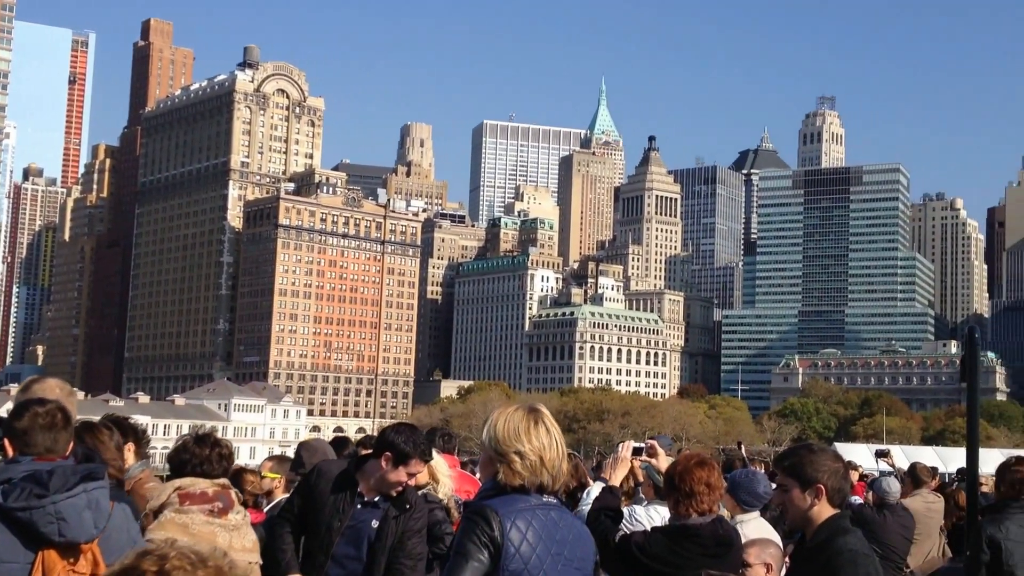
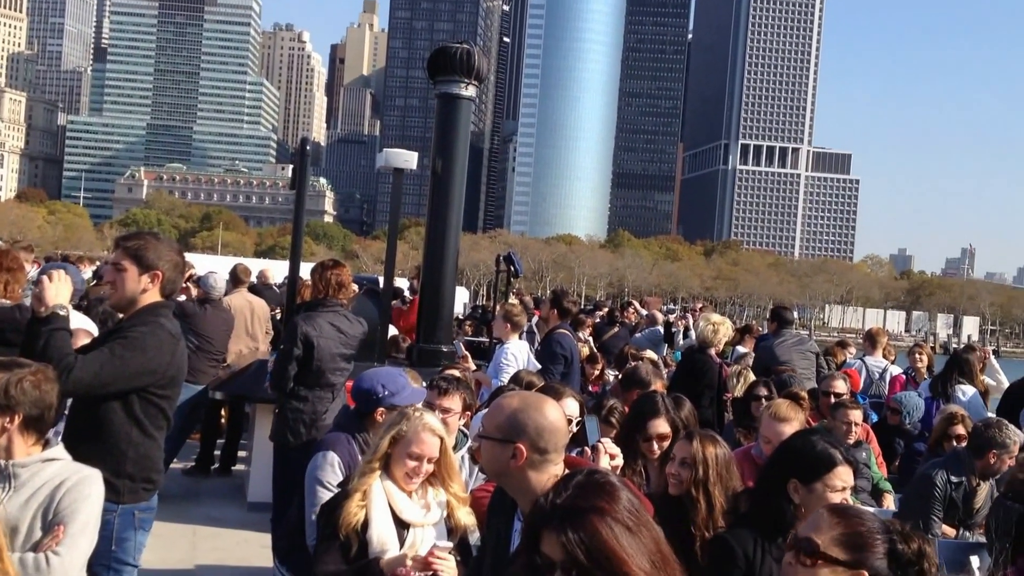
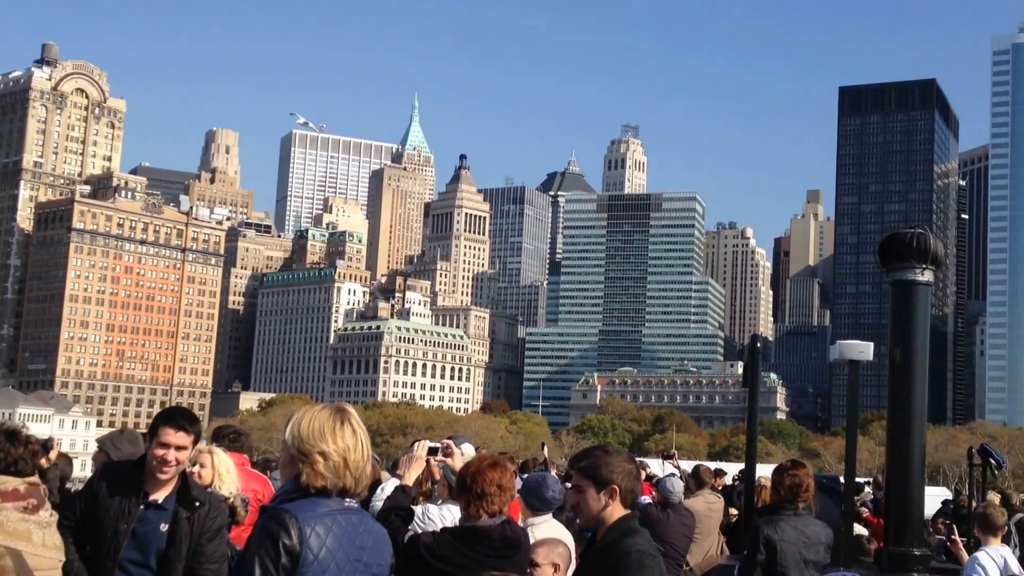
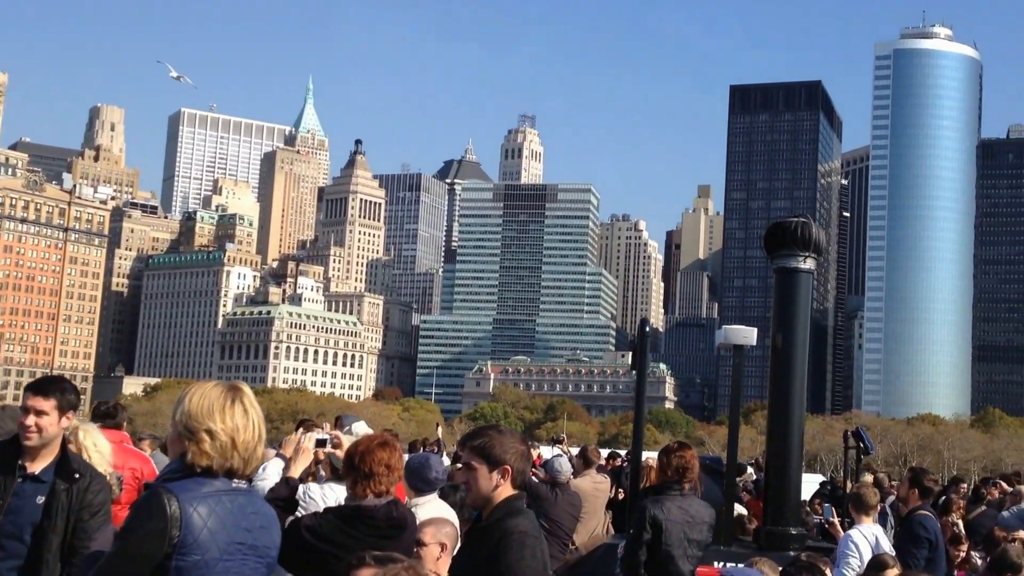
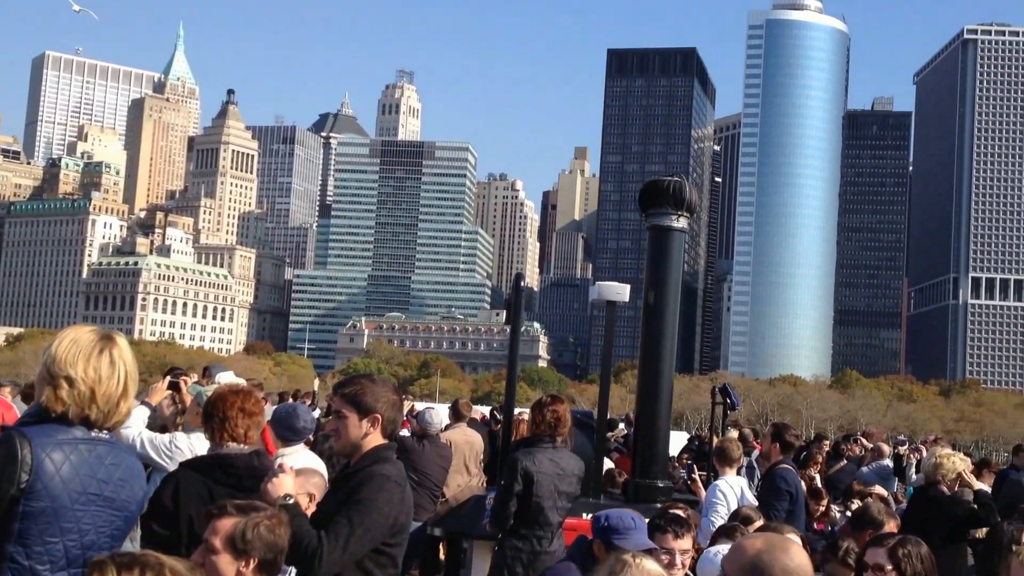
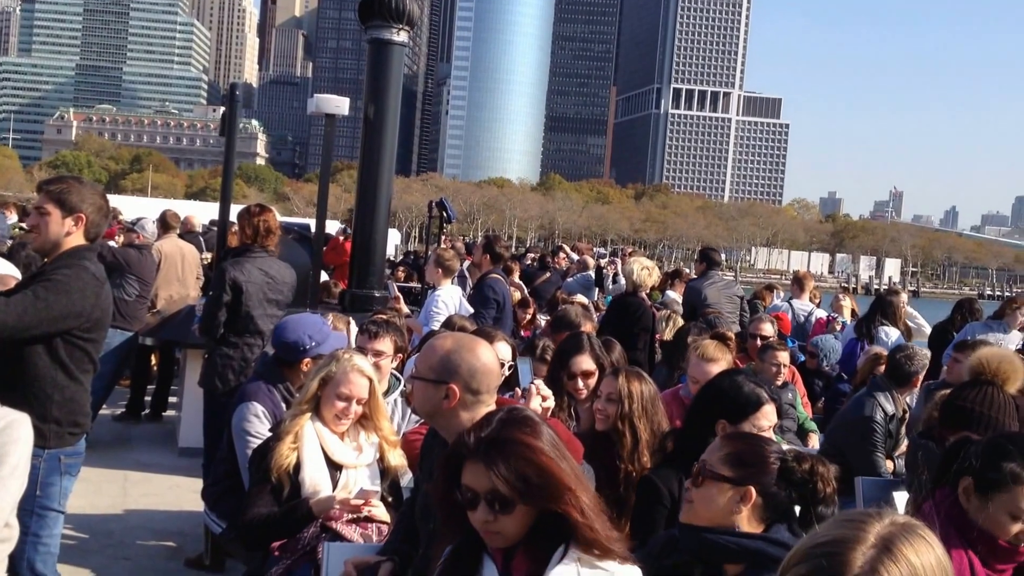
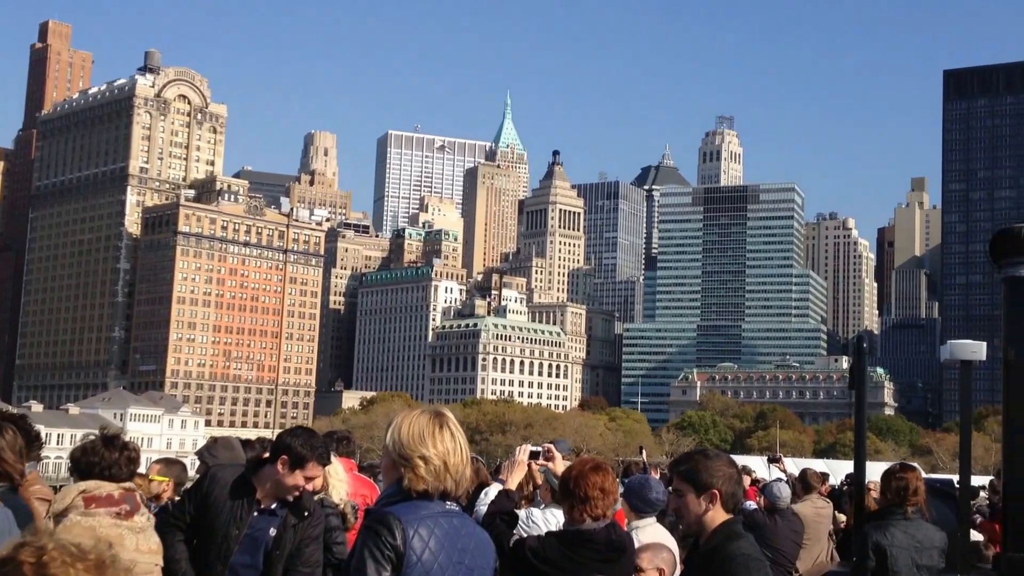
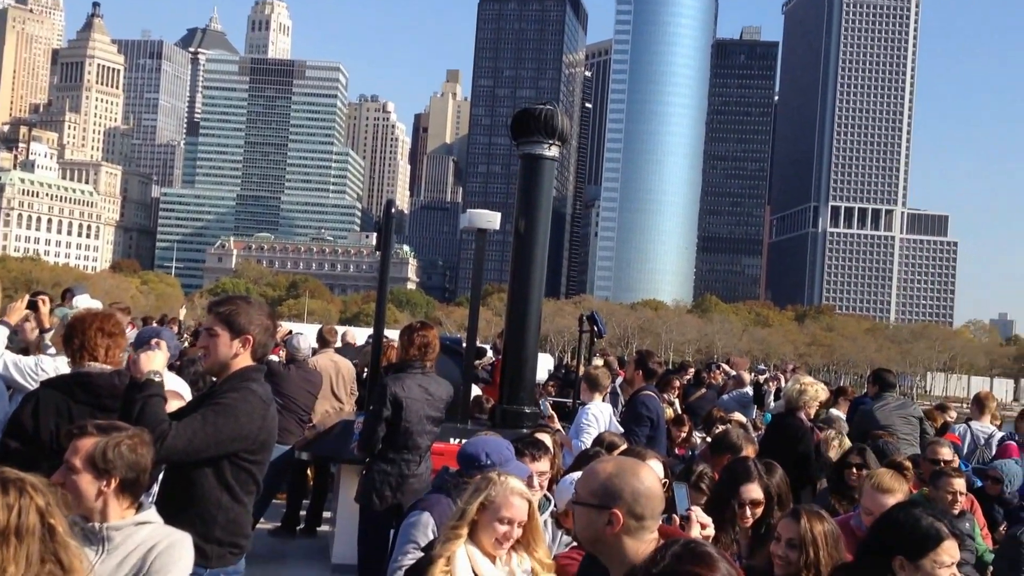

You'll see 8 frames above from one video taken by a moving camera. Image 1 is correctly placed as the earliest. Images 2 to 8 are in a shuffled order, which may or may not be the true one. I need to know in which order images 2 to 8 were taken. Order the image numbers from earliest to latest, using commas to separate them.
7, 3, 4, 5, 8, 2, 6
